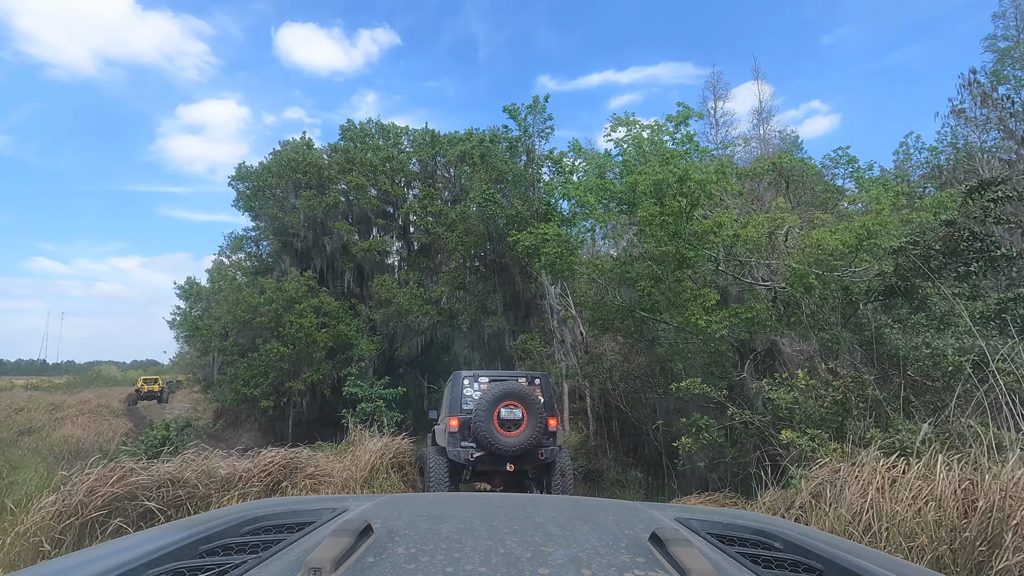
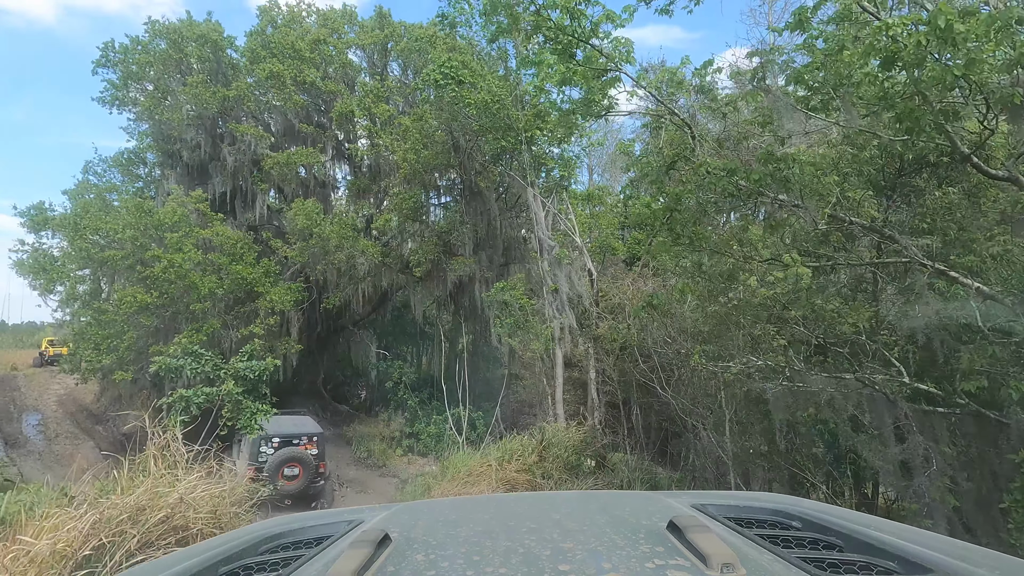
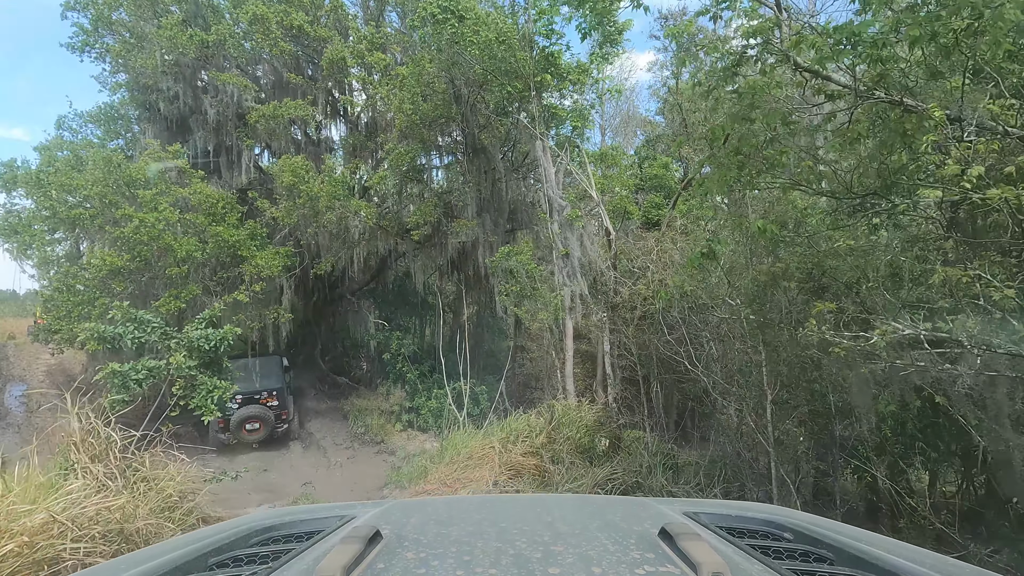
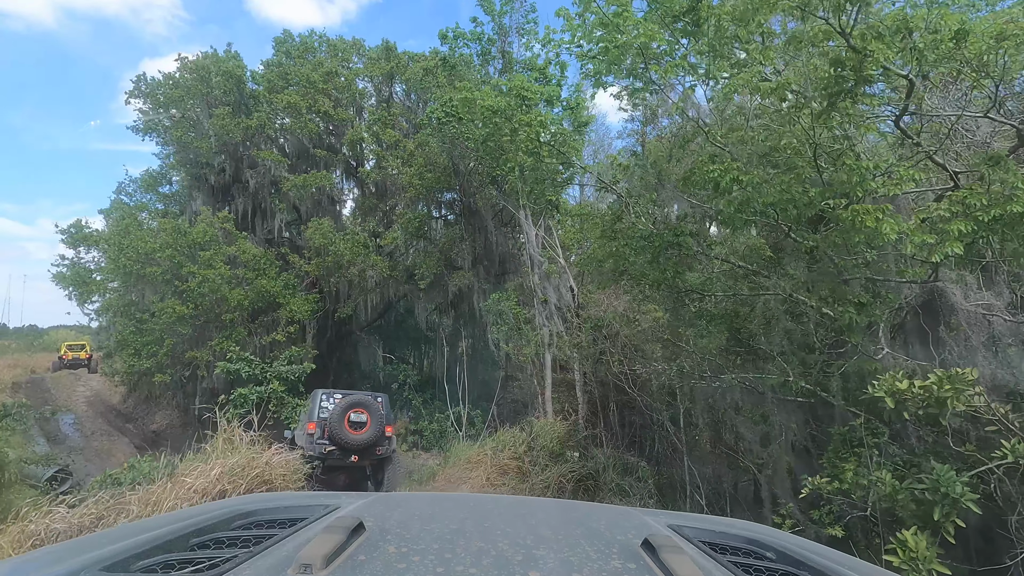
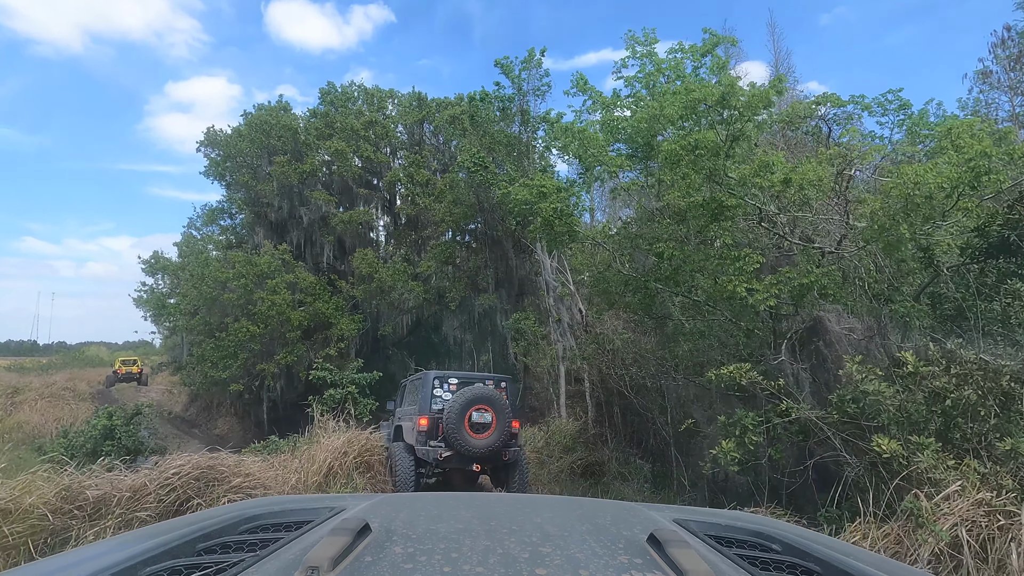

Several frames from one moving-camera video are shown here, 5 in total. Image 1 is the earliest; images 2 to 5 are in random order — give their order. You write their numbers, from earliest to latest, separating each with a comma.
5, 4, 2, 3
